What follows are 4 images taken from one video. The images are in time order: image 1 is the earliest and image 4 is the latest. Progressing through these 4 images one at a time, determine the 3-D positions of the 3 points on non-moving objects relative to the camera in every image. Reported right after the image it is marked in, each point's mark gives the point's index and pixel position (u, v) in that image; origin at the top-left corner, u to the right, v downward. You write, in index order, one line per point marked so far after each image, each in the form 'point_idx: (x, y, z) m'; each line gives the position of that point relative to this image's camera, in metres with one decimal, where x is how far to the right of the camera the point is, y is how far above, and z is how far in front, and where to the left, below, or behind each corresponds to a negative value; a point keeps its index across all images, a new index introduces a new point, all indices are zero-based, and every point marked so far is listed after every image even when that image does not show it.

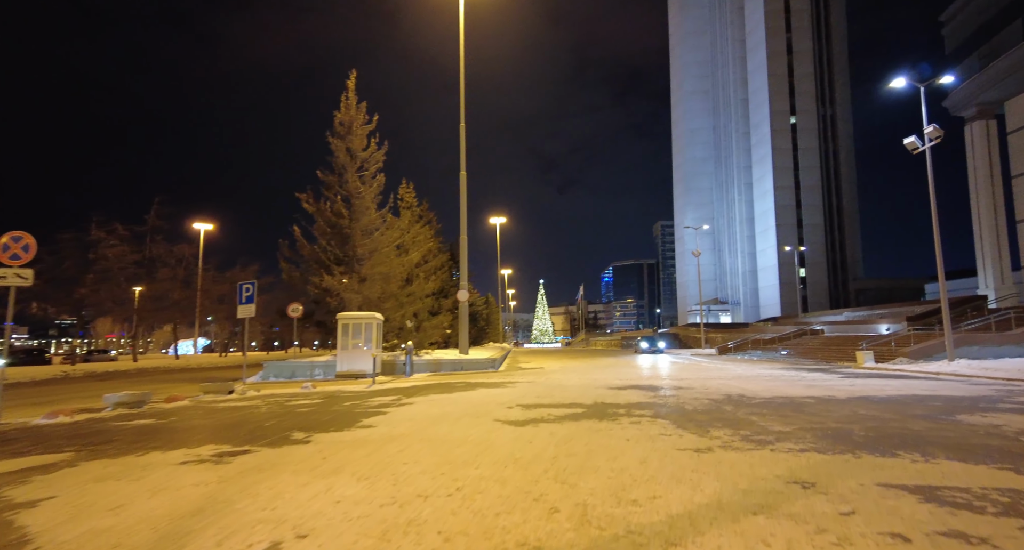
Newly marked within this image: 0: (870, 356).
0: (+13.2, -3.0, +18.6) m
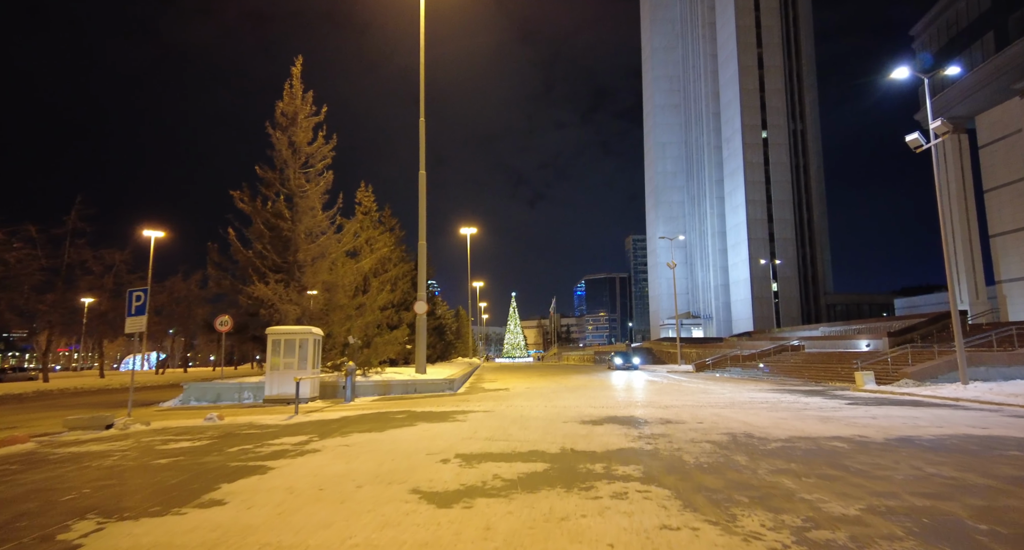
0: (+11.8, -3.4, +16.7) m
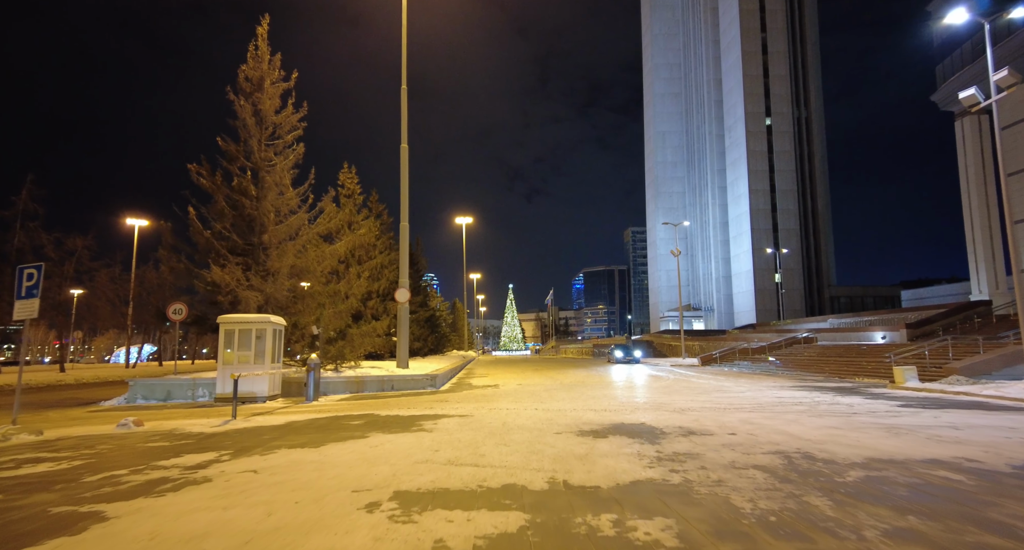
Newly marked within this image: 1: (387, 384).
0: (+11.5, -2.9, +14.5) m
1: (-4.4, -3.8, +17.7) m
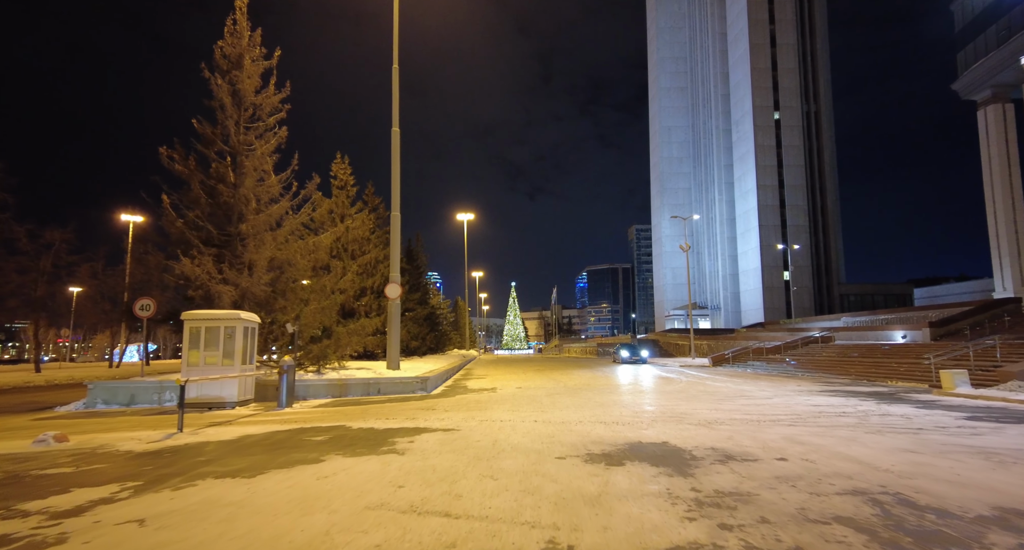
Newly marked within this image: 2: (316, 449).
0: (+11.4, -2.6, +12.8) m
1: (-4.4, -3.6, +16.1) m
2: (-2.9, -2.6, +7.6) m
